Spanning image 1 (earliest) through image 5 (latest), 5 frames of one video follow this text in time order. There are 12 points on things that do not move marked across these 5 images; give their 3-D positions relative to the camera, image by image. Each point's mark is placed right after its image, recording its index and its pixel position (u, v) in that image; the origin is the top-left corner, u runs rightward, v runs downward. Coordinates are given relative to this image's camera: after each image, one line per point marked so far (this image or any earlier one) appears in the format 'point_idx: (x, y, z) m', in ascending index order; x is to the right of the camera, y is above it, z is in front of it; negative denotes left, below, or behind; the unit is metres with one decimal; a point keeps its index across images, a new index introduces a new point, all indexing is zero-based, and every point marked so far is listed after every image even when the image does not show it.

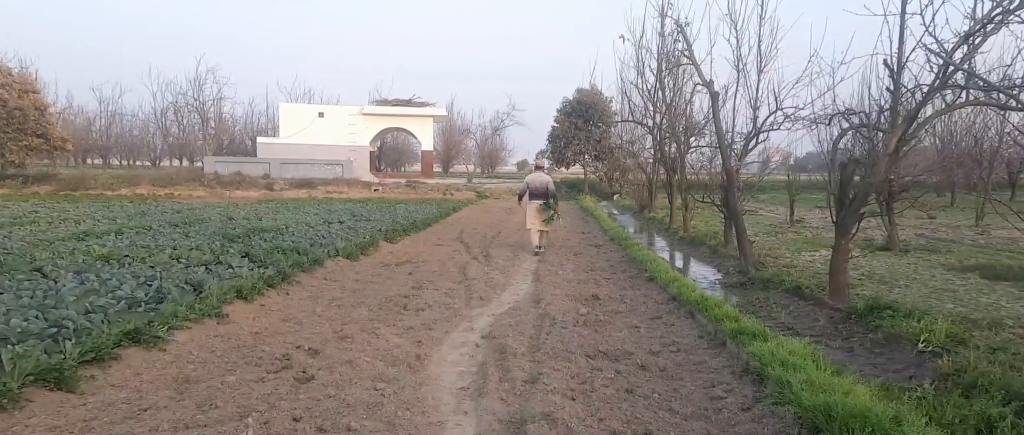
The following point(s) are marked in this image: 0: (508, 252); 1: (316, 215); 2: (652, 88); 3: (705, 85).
0: (-0.1, -0.7, +10.8) m
1: (-5.7, 0.0, +16.4) m
2: (+3.3, +3.0, +13.2) m
3: (+2.9, +2.0, +8.6) m
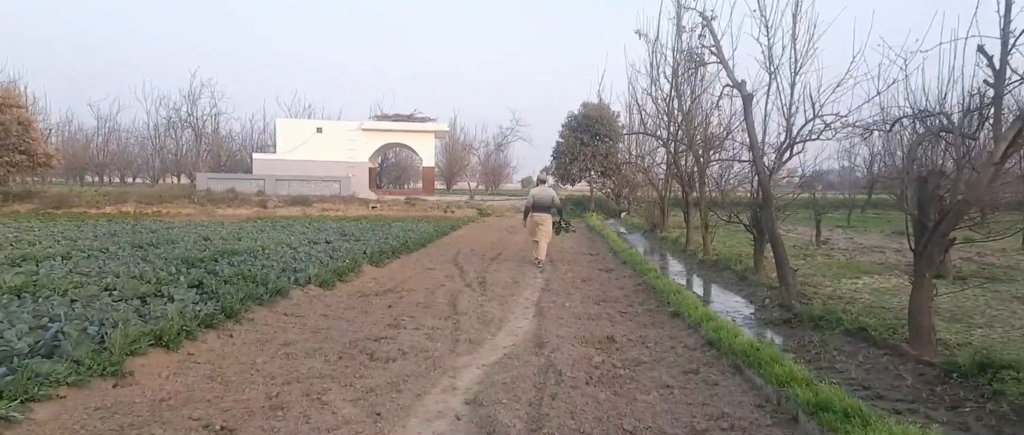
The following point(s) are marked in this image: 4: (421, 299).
0: (-0.1, -1.0, +9.5) m
1: (-5.6, -0.5, +15.2) m
2: (+3.3, +2.6, +12.0) m
3: (+2.9, +1.7, +7.4) m
4: (-1.2, -1.1, +7.5) m
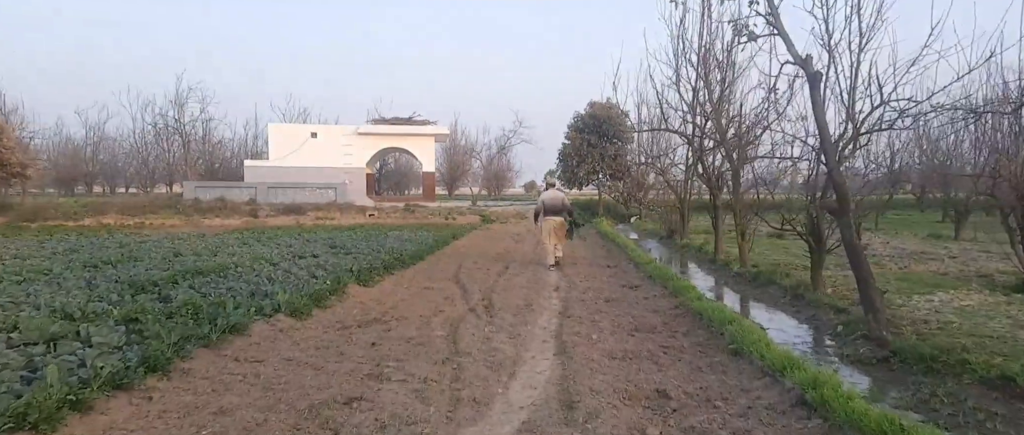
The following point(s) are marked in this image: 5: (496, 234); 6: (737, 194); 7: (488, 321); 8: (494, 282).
0: (+0.1, -1.2, +8.1) m
1: (-5.5, -0.8, +13.8) m
2: (+3.4, +2.4, +10.6) m
3: (+3.0, +1.6, +6.0) m
4: (-1.1, -1.2, +6.1) m
5: (-0.6, -0.6, +19.6) m
6: (+3.9, +0.5, +9.9) m
7: (-0.3, -1.2, +6.7) m
8: (-0.3, -1.1, +9.5) m
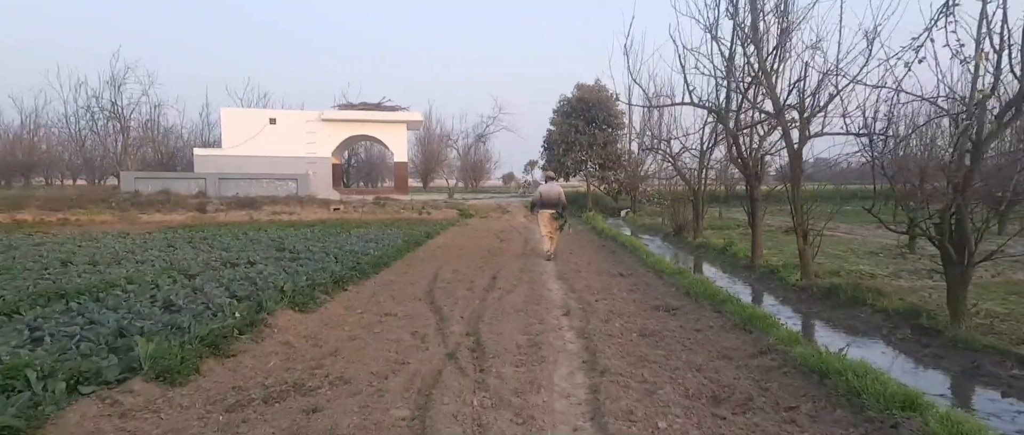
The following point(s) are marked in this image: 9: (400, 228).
0: (0.0, -1.2, +5.7) m
1: (-5.7, -0.7, +11.1) m
2: (+3.2, +2.5, +8.3) m
3: (+3.0, +1.6, +3.6) m
4: (-1.0, -1.2, +3.6) m
5: (-1.1, -0.4, +17.1) m
6: (+3.8, +0.5, +7.5) m
7: (-0.3, -1.2, +4.3) m
8: (-0.4, -1.1, +7.1) m
9: (-3.4, -0.3, +17.8) m
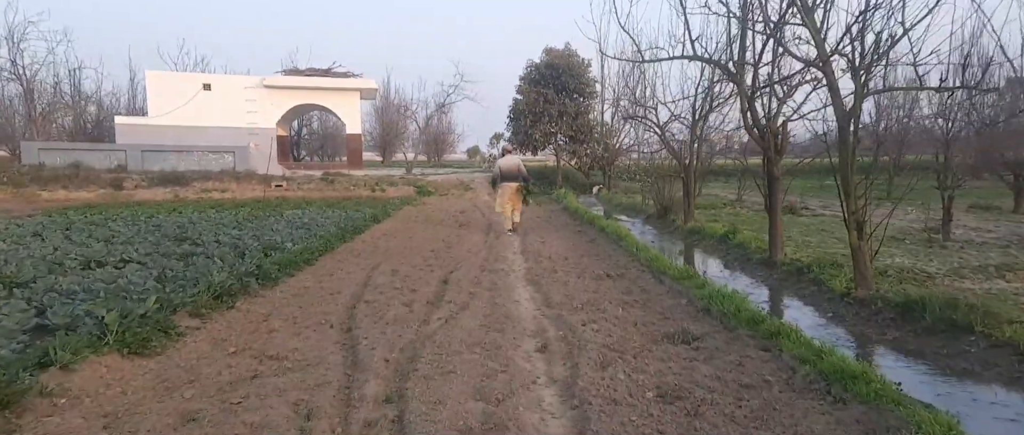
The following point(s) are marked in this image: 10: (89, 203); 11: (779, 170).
0: (-0.3, -1.1, +3.5) m
1: (-6.4, -0.4, +8.6) m
2: (+2.8, +2.6, +6.1) m
3: (+2.8, +1.5, +1.5) m
4: (-1.2, -1.3, +1.4) m
5: (-2.0, +0.1, +14.8) m
6: (+3.3, +0.6, +5.5) m
7: (-0.5, -1.3, +2.1) m
8: (-0.8, -1.0, +4.9) m
9: (-4.5, +0.2, +15.4) m
10: (-12.2, +0.4, +16.4) m
11: (+3.6, +0.6, +7.6) m
